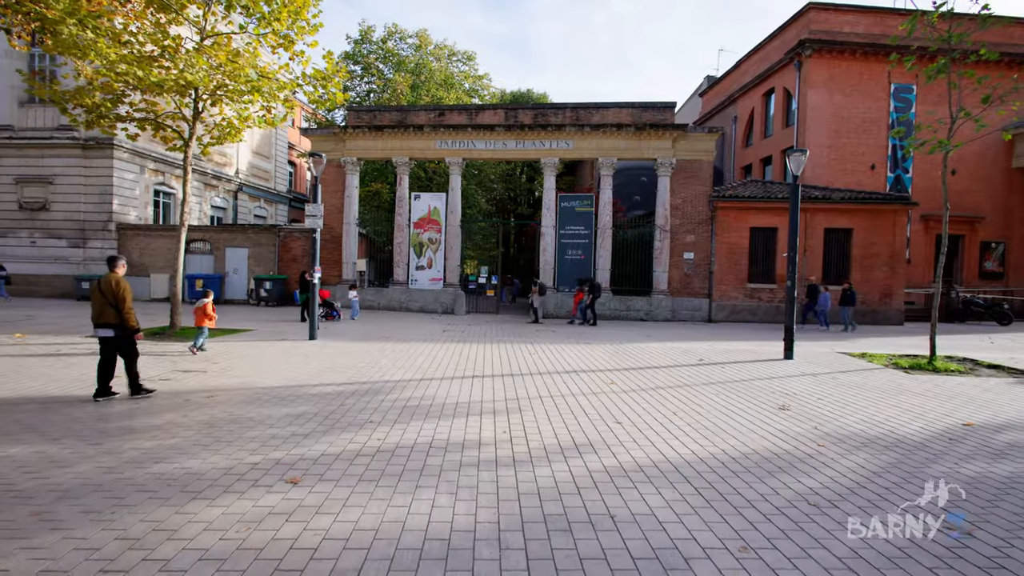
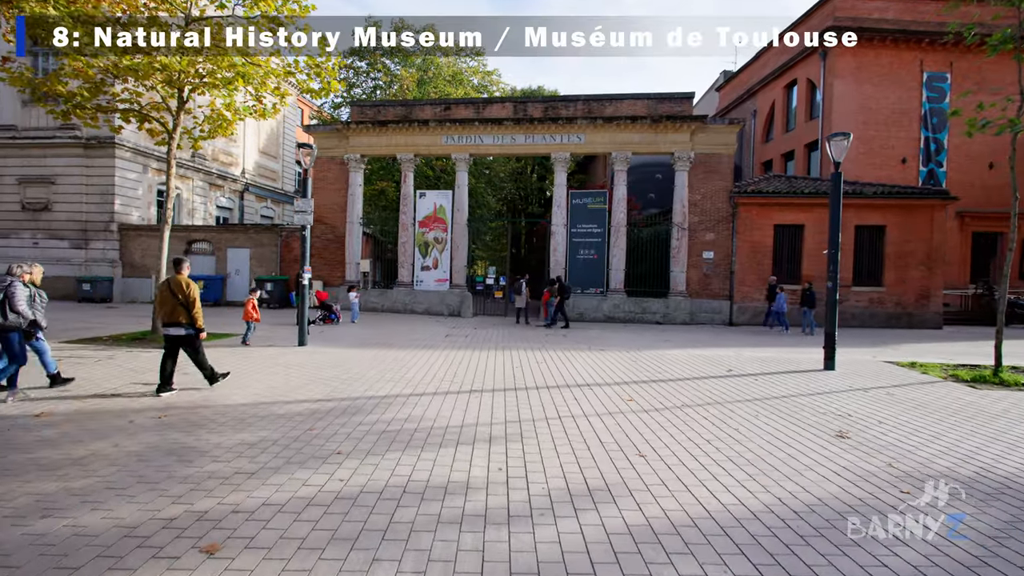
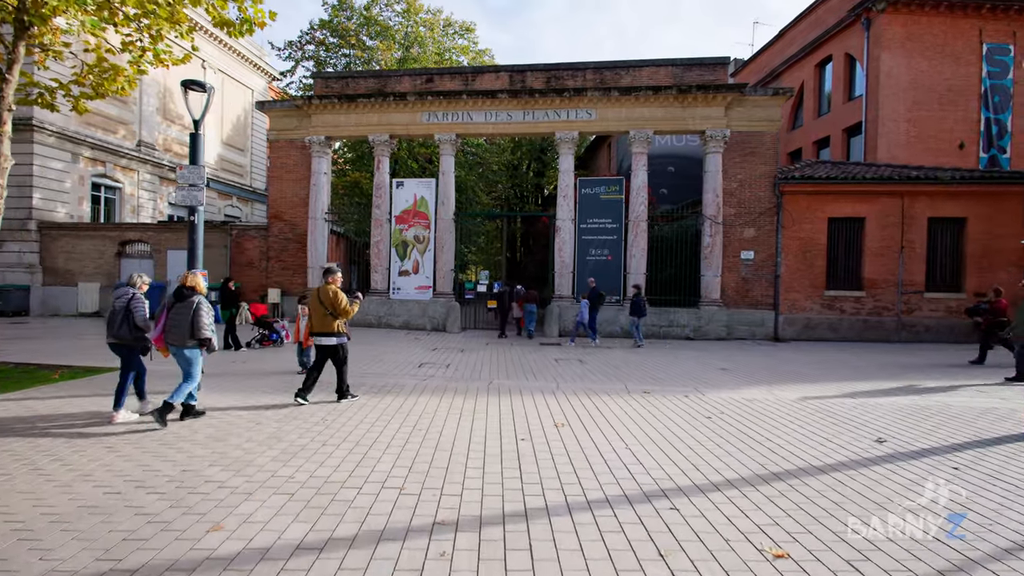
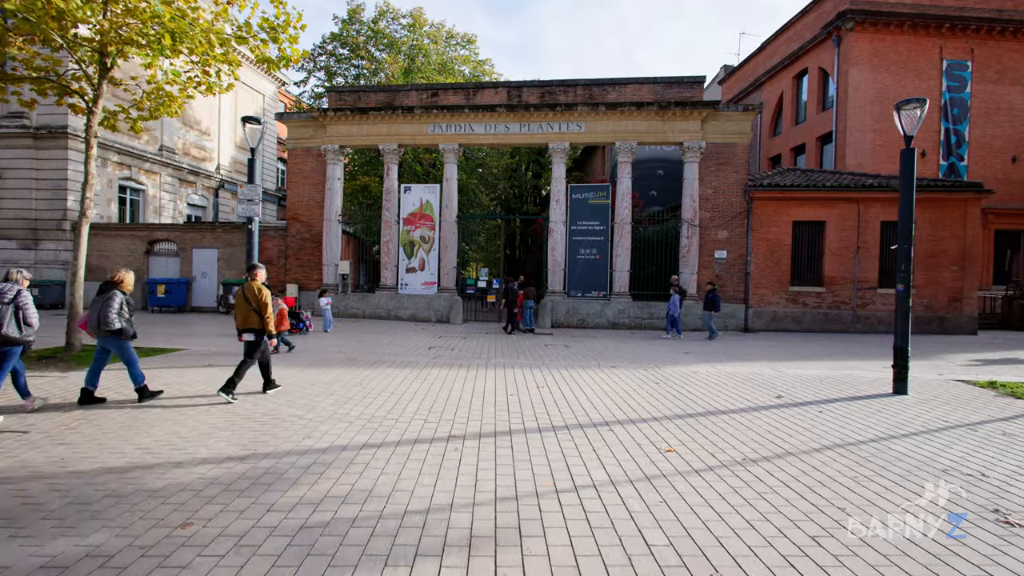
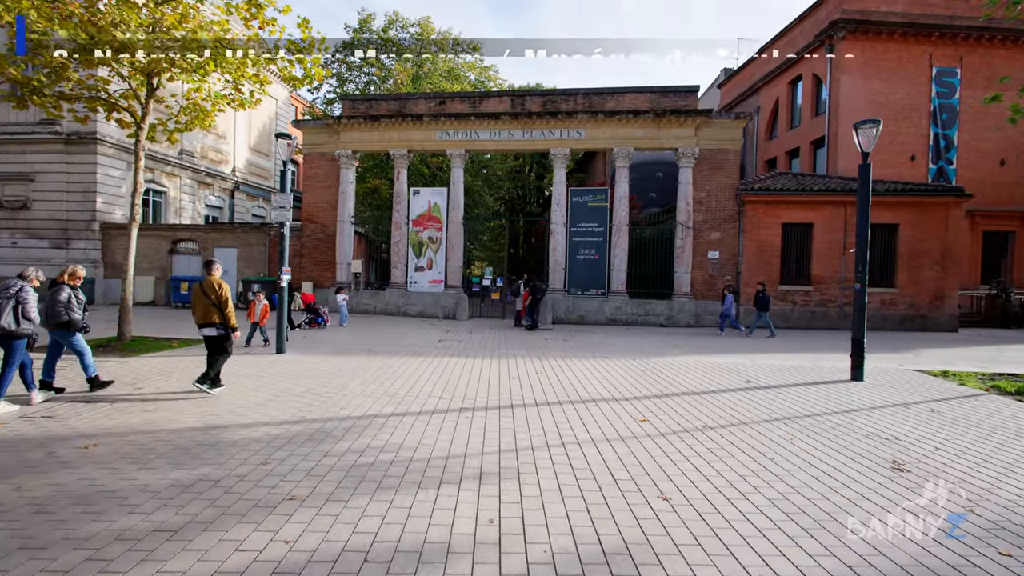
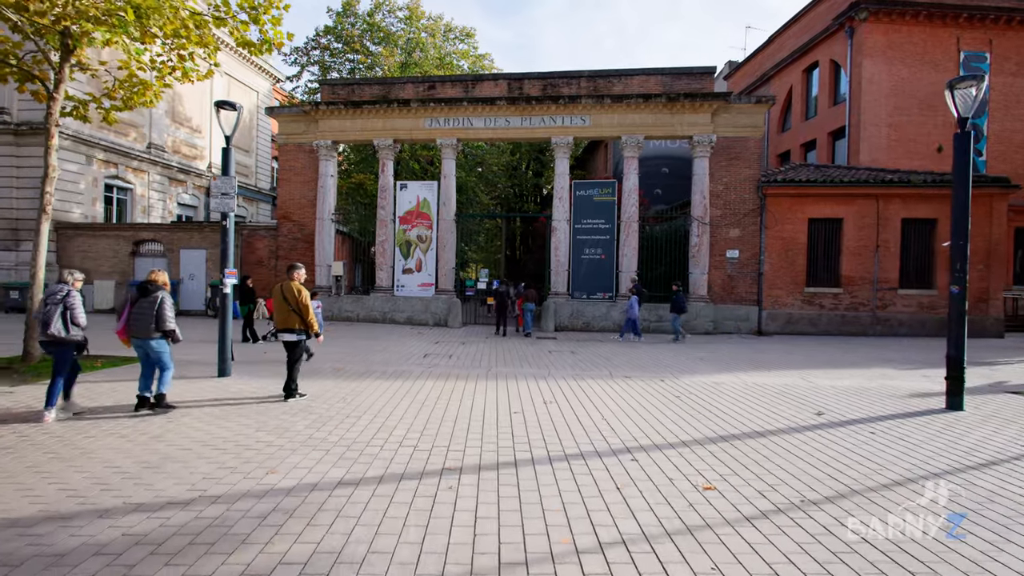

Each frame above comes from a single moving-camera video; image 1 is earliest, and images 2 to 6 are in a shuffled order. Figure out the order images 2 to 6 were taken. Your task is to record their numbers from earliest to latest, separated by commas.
2, 5, 4, 6, 3
